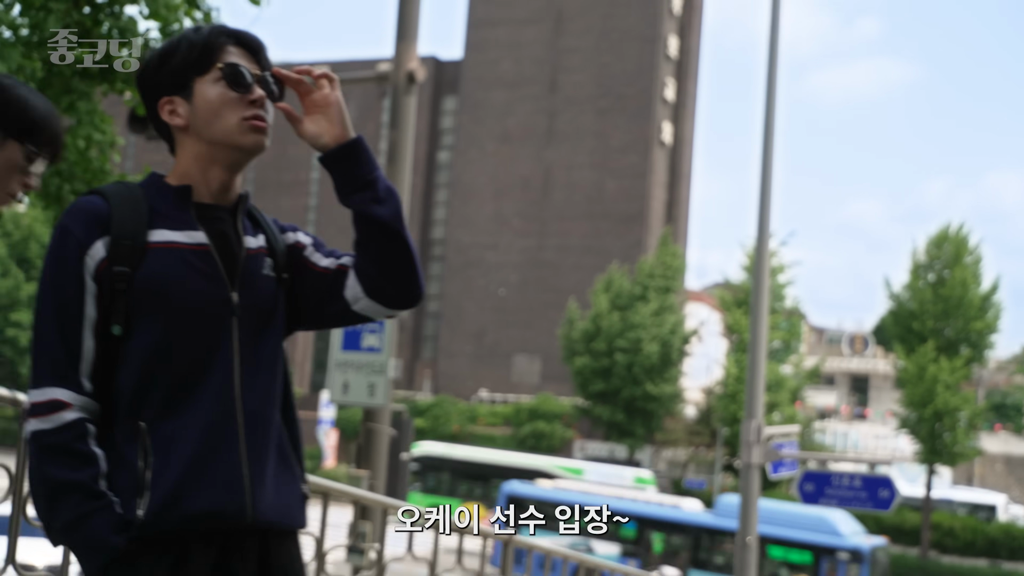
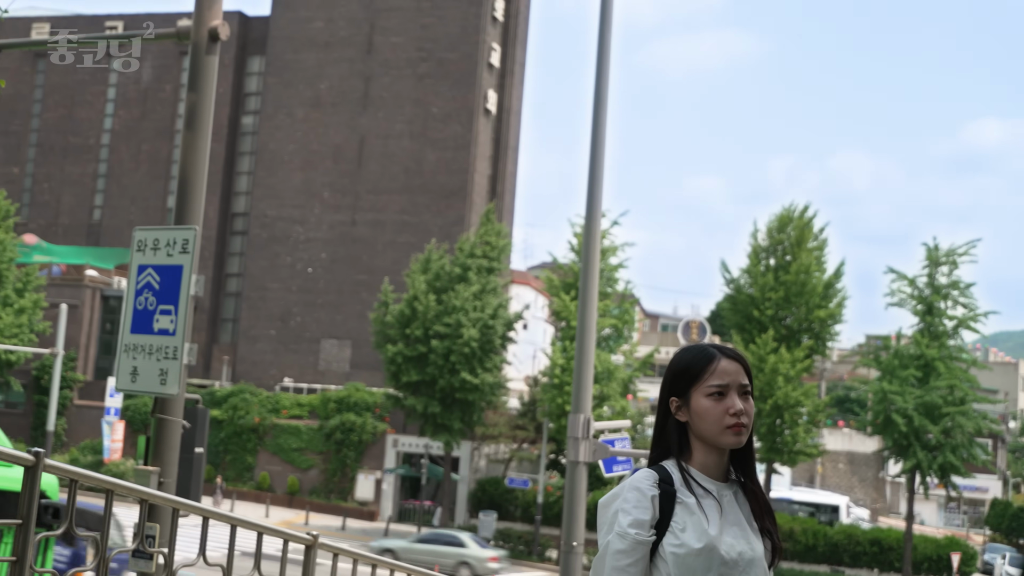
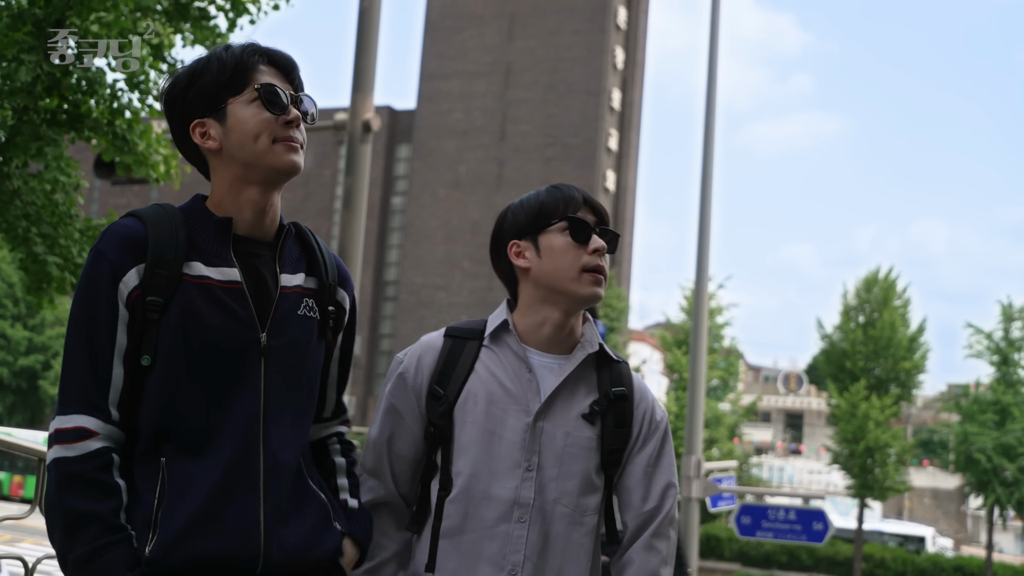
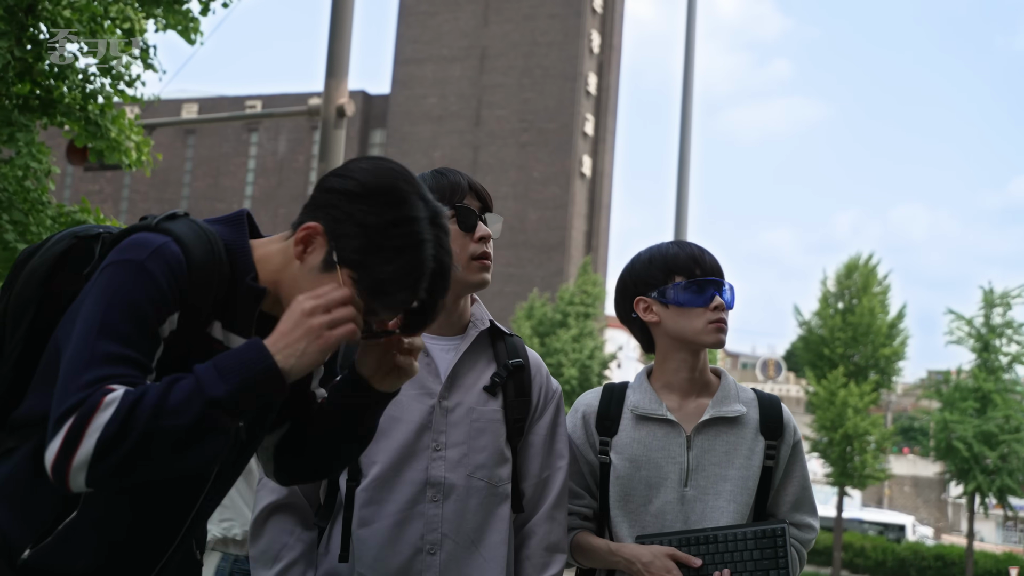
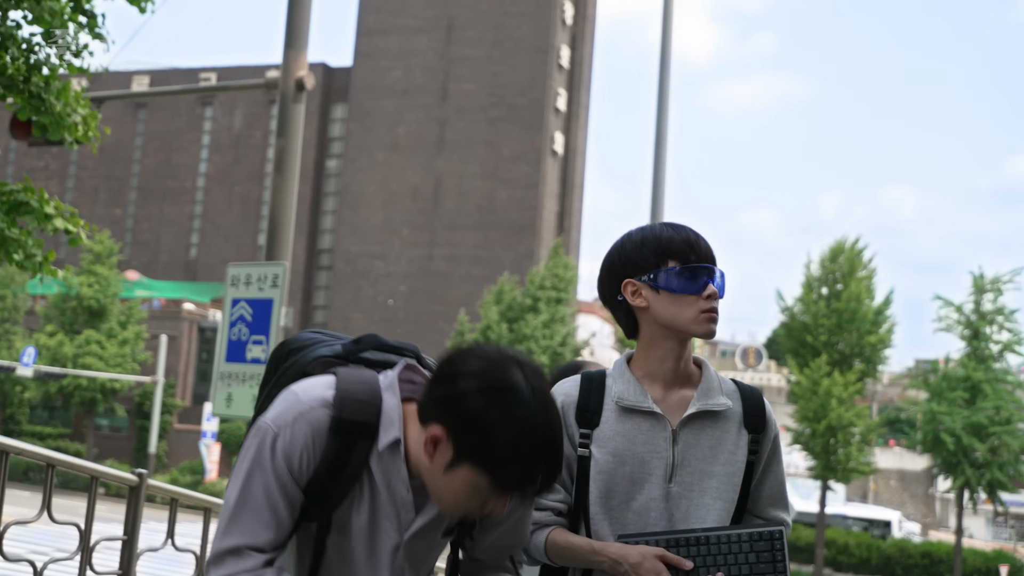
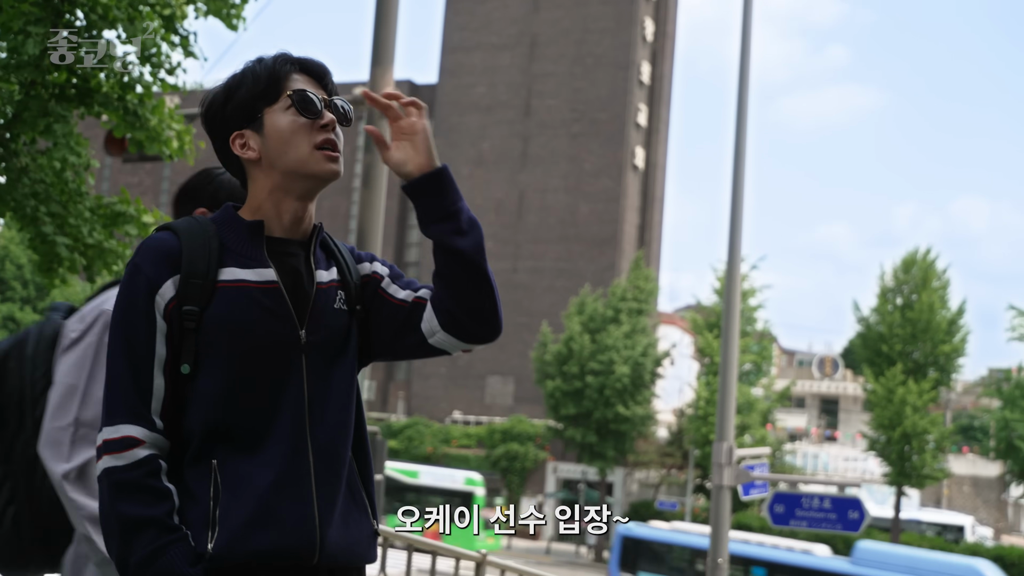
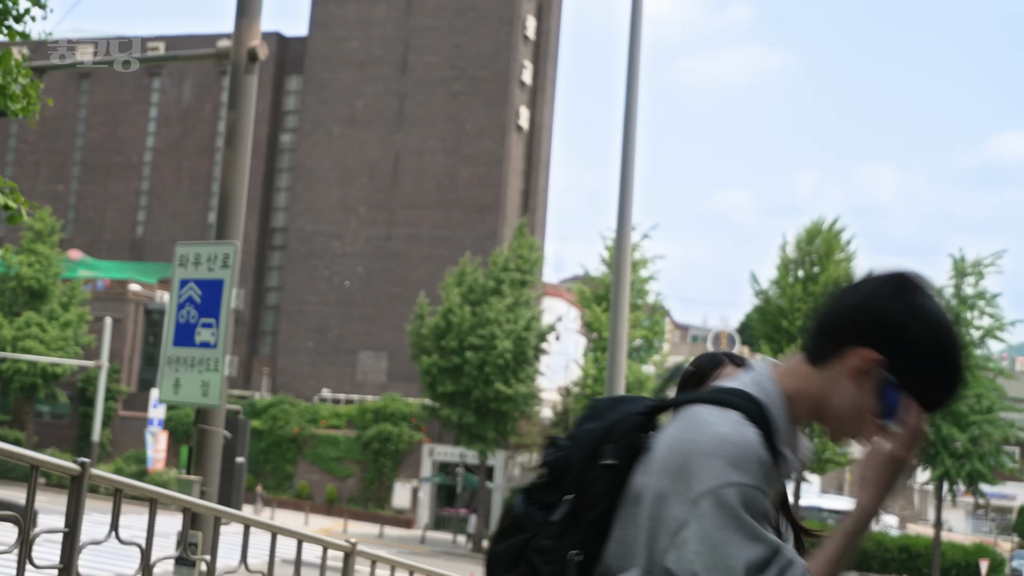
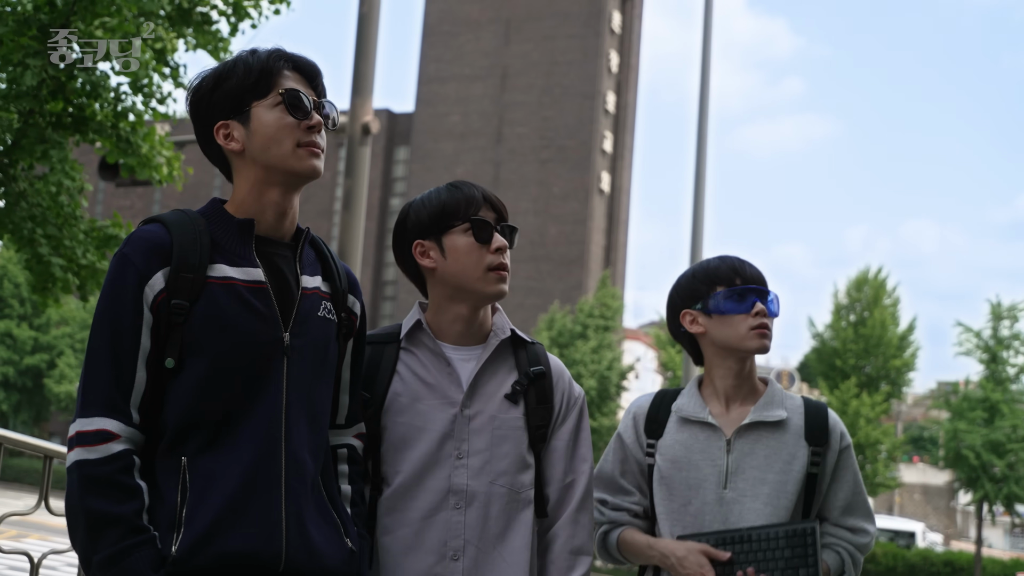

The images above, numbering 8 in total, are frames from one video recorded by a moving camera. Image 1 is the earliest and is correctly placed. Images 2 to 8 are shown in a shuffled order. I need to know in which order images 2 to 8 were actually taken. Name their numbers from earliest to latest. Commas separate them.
6, 3, 8, 4, 5, 7, 2
